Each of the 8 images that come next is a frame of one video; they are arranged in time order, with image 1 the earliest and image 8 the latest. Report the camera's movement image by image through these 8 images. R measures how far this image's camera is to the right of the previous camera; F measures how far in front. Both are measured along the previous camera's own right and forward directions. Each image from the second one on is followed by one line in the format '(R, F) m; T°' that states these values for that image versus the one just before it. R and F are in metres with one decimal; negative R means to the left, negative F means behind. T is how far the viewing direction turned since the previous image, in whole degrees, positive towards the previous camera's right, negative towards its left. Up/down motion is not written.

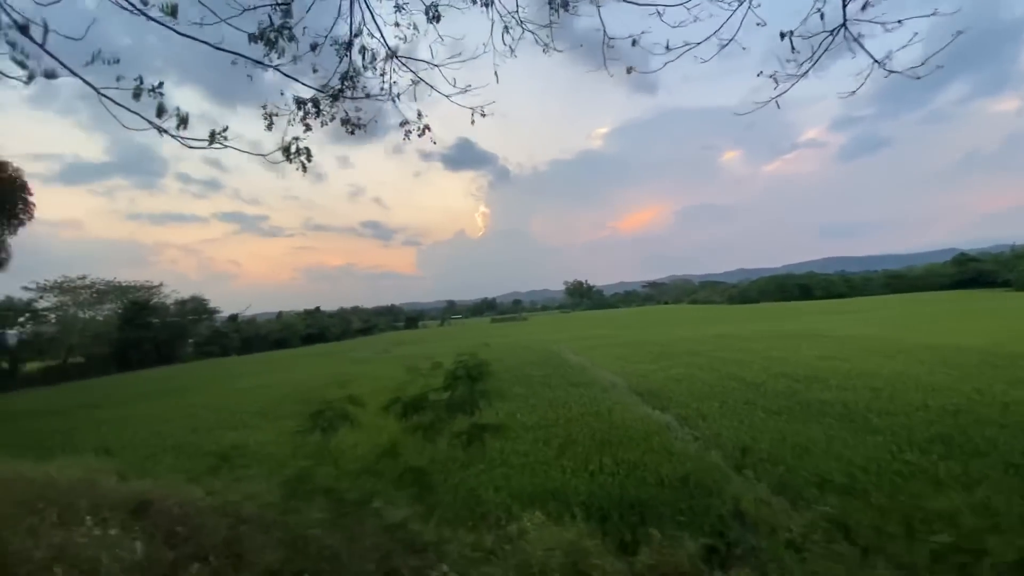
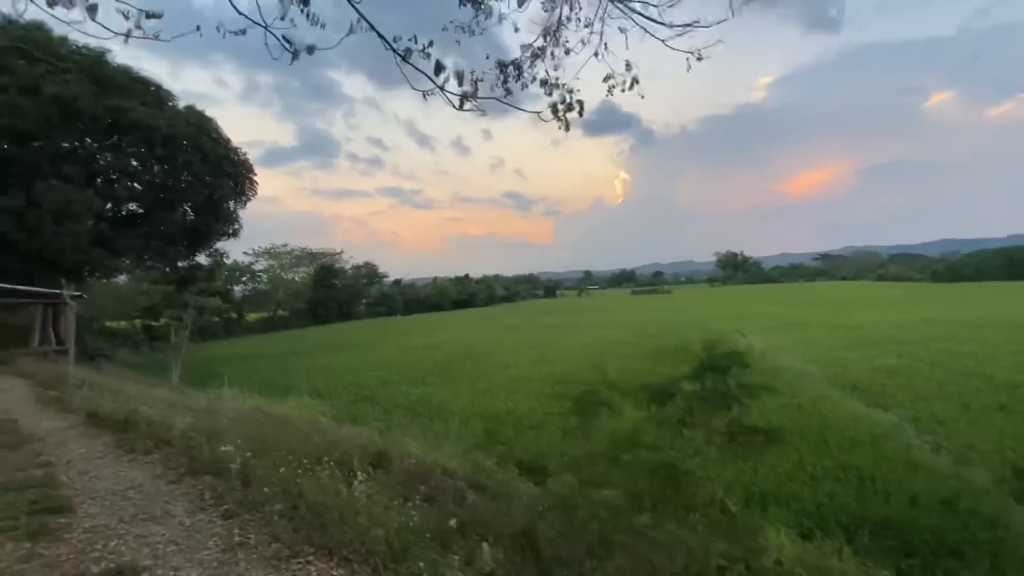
(-1.5, +0.6) m; -16°
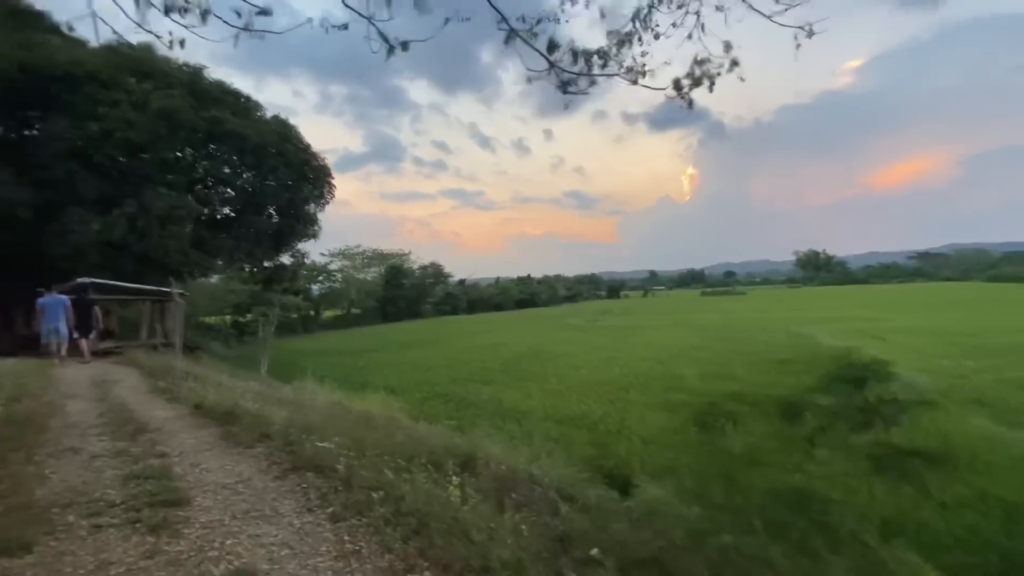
(-0.5, +0.3) m; -7°
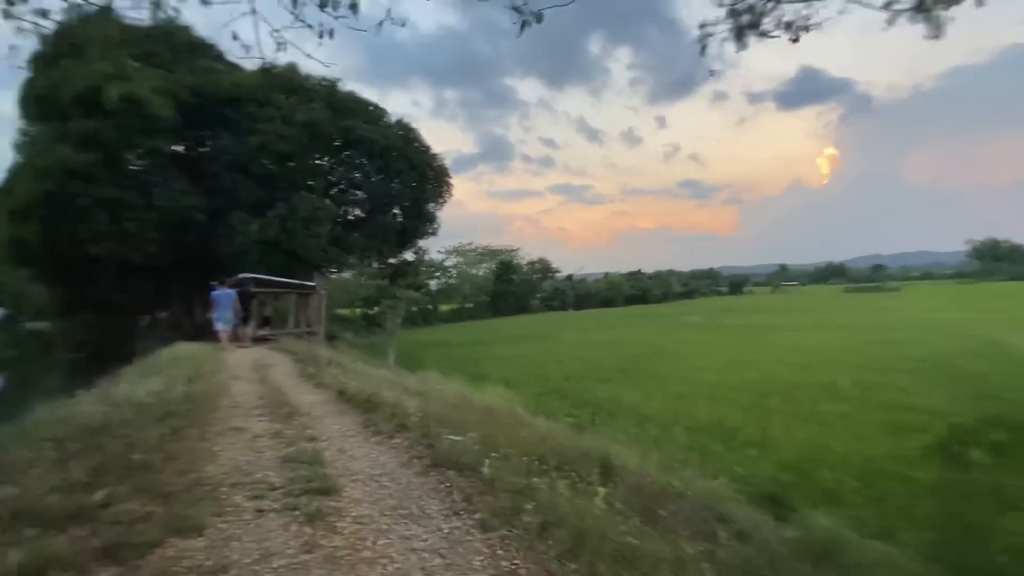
(-0.4, +0.5) m; -13°
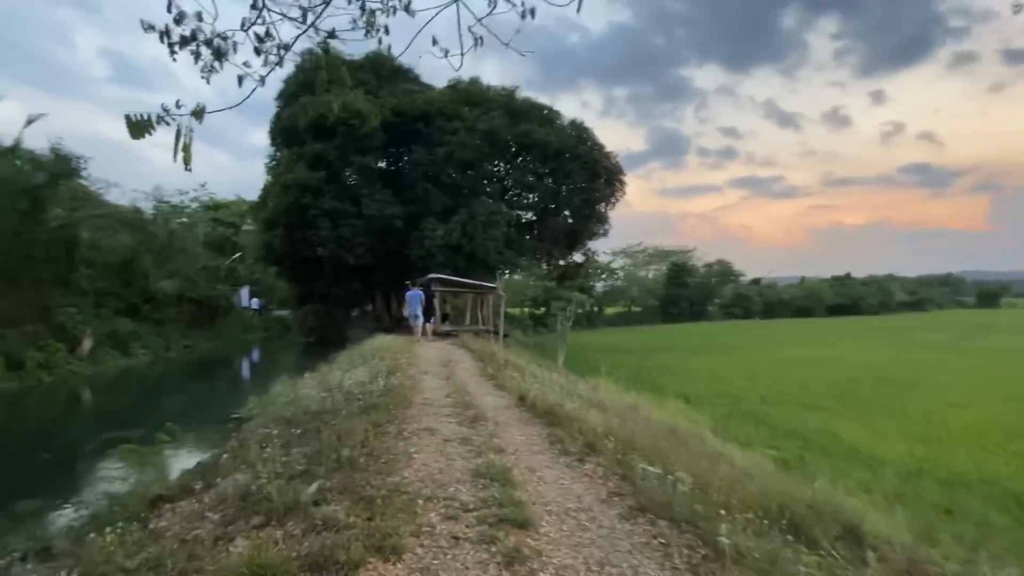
(-0.5, +0.6) m; -19°
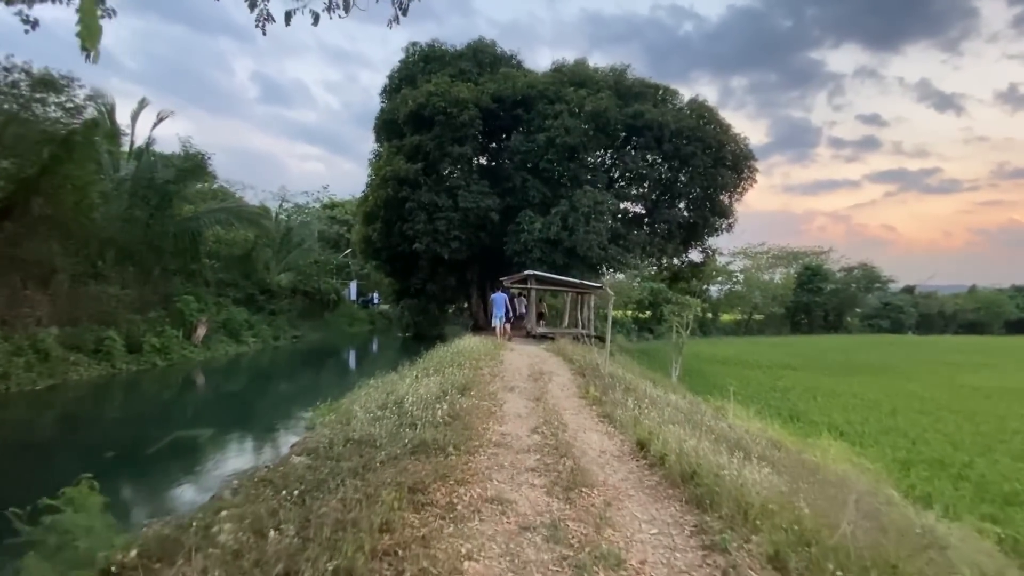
(-0.2, +2.1) m; -12°
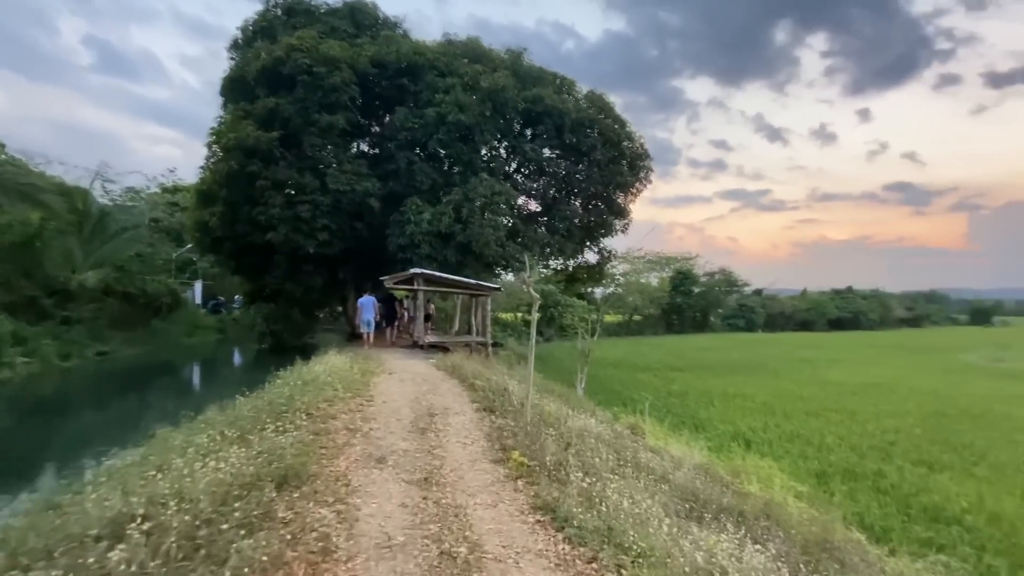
(+0.1, +2.8) m; +13°
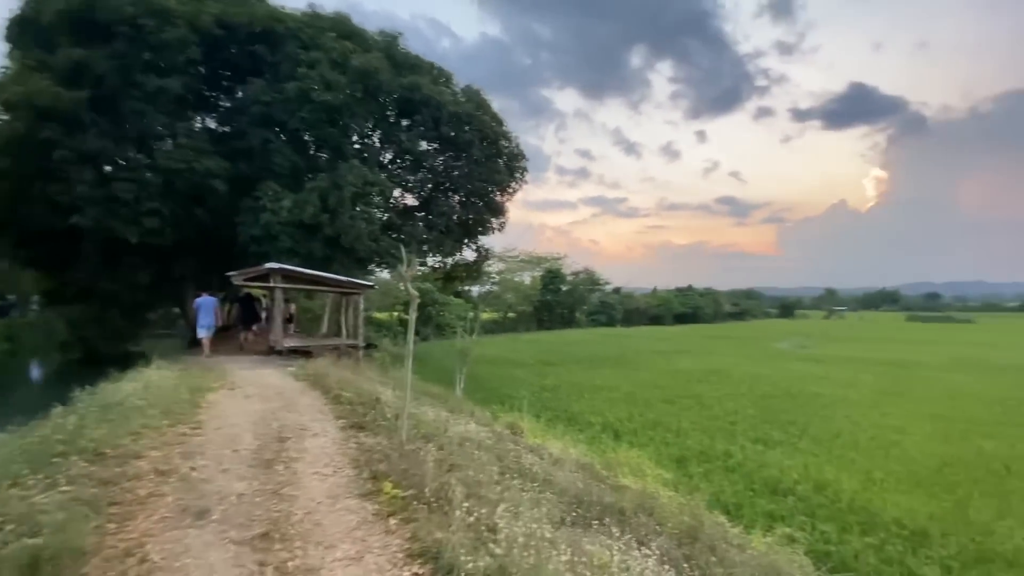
(0.0, +0.6) m; +15°
